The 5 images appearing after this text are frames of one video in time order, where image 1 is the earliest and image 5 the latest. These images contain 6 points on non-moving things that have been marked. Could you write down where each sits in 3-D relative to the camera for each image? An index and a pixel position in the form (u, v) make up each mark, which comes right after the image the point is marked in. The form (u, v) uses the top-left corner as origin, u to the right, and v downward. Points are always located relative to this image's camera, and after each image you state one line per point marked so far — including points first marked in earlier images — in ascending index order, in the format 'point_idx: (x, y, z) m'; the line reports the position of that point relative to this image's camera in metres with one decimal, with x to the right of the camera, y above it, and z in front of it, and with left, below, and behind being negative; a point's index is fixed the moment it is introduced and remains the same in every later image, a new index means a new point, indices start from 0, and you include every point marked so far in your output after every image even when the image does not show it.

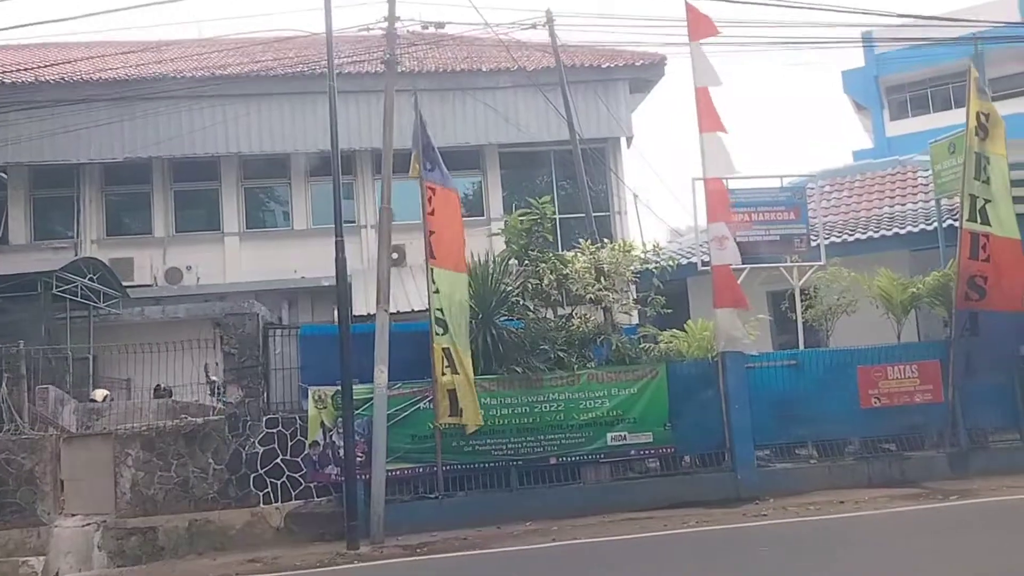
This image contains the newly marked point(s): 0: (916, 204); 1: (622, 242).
0: (+7.6, +1.6, +16.6) m
1: (+1.8, +0.8, +14.4) m
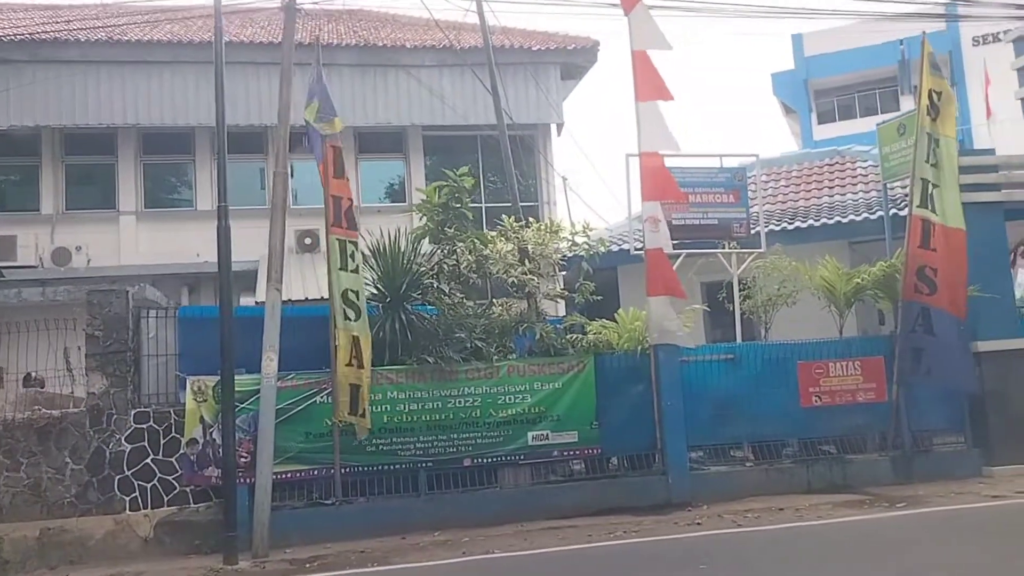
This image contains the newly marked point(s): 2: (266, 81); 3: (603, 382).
0: (+6.2, +1.7, +15.8) m
1: (+0.5, +1.0, +13.1) m
2: (-5.5, +4.6, +19.3) m
3: (+1.2, -1.3, +12.2) m
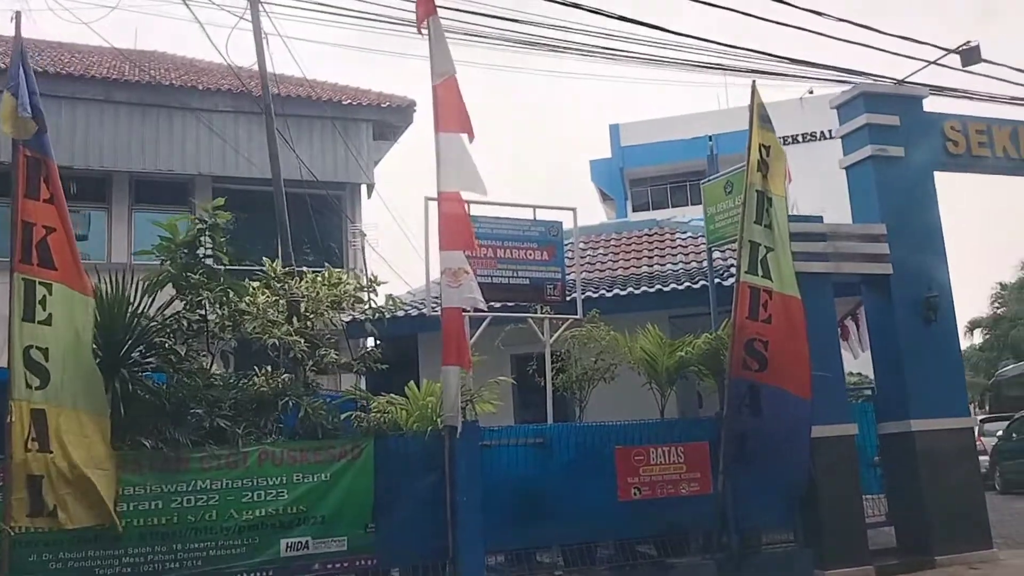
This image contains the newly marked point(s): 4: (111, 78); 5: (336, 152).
0: (+2.7, +0.4, +14.6) m
1: (-2.3, +0.2, +10.7) m
2: (-9.3, +3.5, +16.0) m
3: (-1.4, -2.0, +9.8) m
4: (-8.1, +4.3, +17.6) m
5: (-4.0, +3.1, +19.8) m
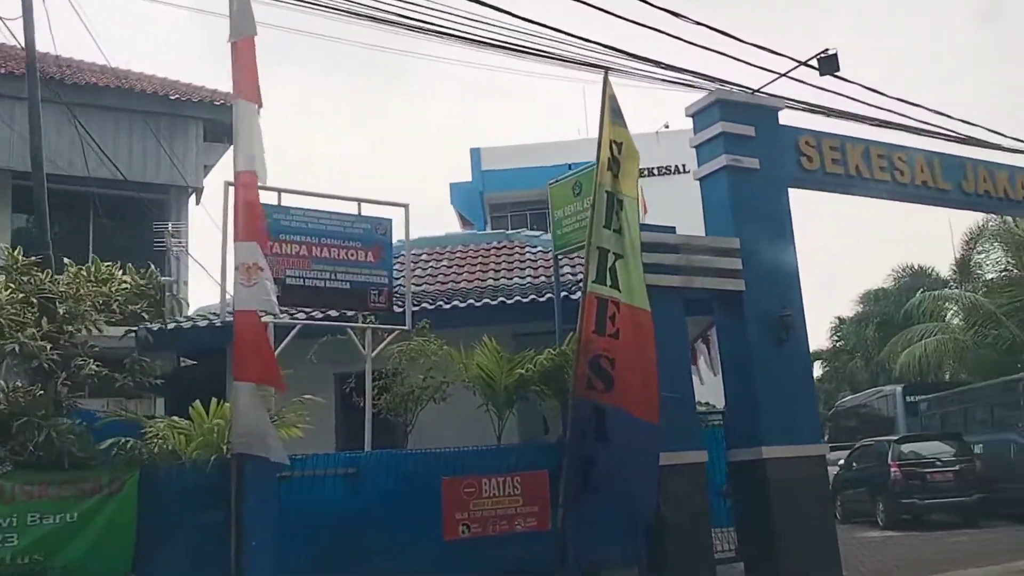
0: (+0.2, +0.2, +13.4) m
1: (-4.2, +0.2, +8.9) m
2: (-11.9, +3.6, +13.1) m
3: (-3.3, -2.0, +8.0) m
4: (-10.9, +4.3, +14.9) m
5: (-7.2, +2.9, +17.7) m
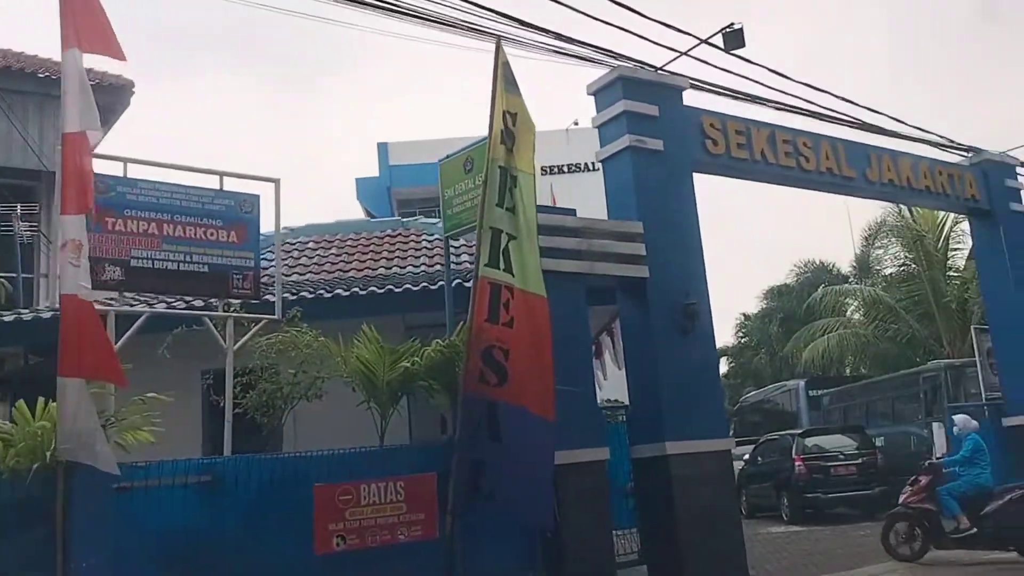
0: (-1.4, +0.3, +12.5) m
1: (-5.3, +0.4, +7.5) m
2: (-13.3, +3.7, +10.9) m
3: (-4.2, -1.8, +6.7) m
4: (-12.5, +4.4, +12.8) m
5: (-9.2, +3.1, +16.0) m
